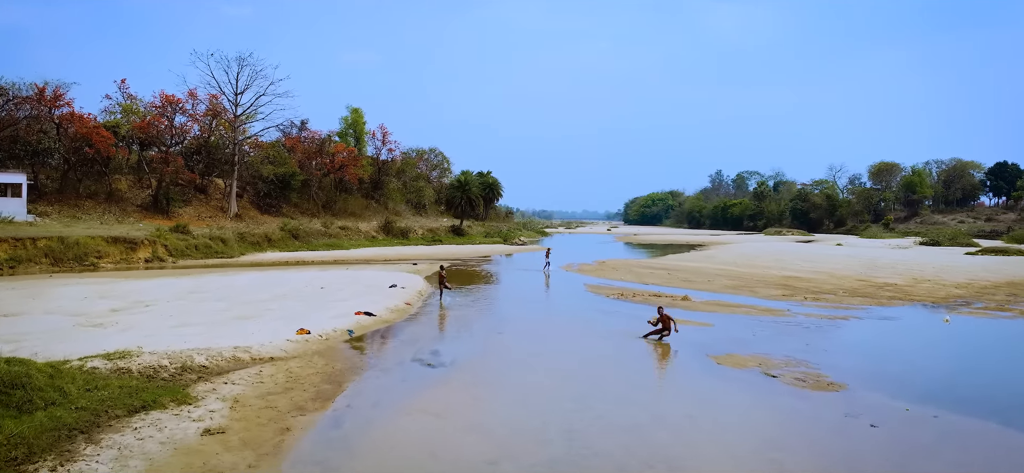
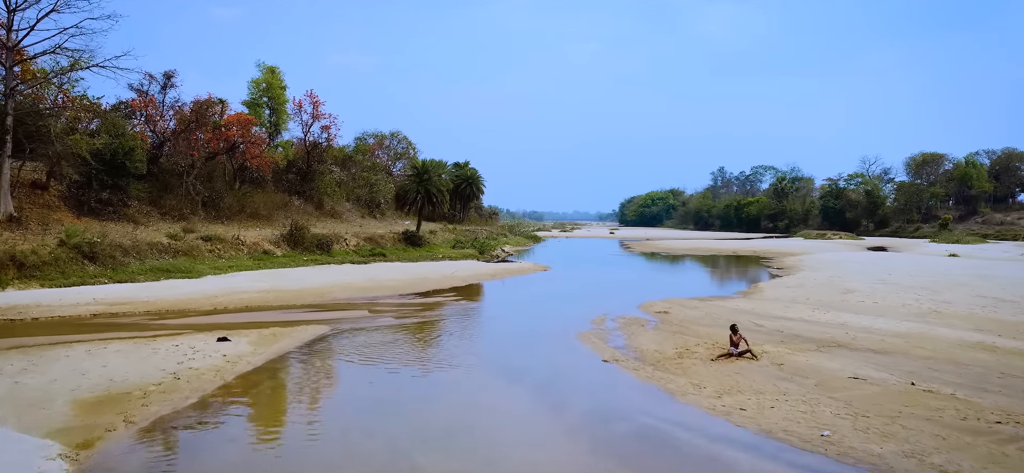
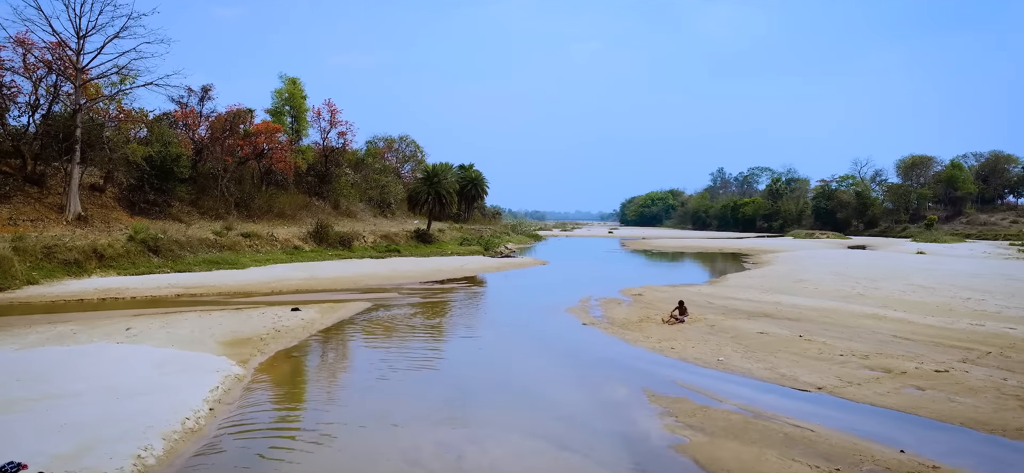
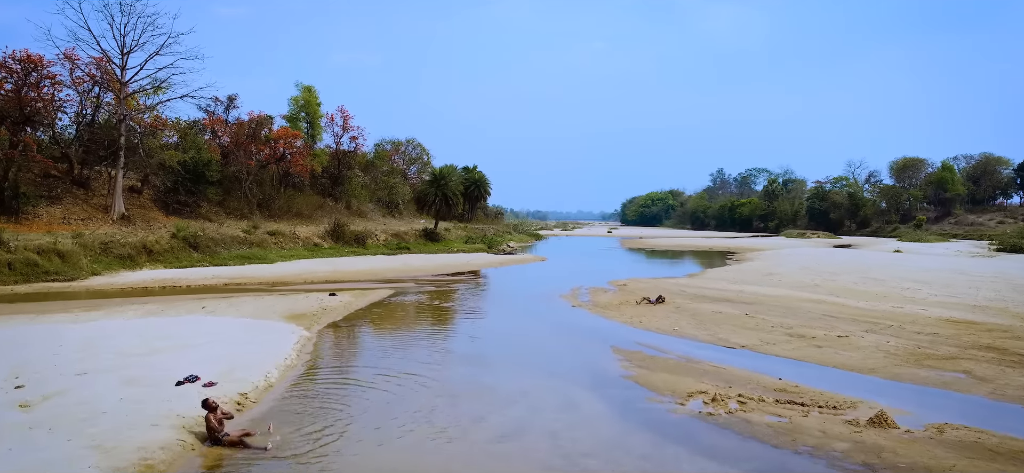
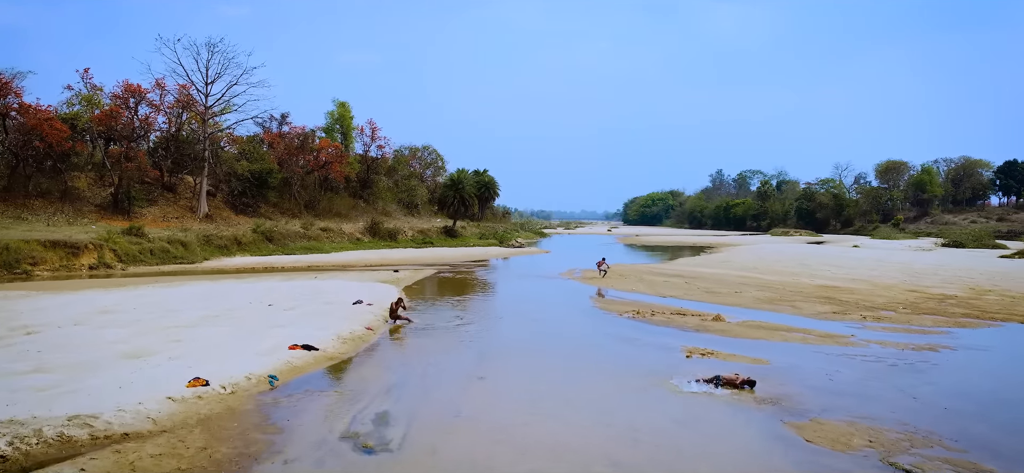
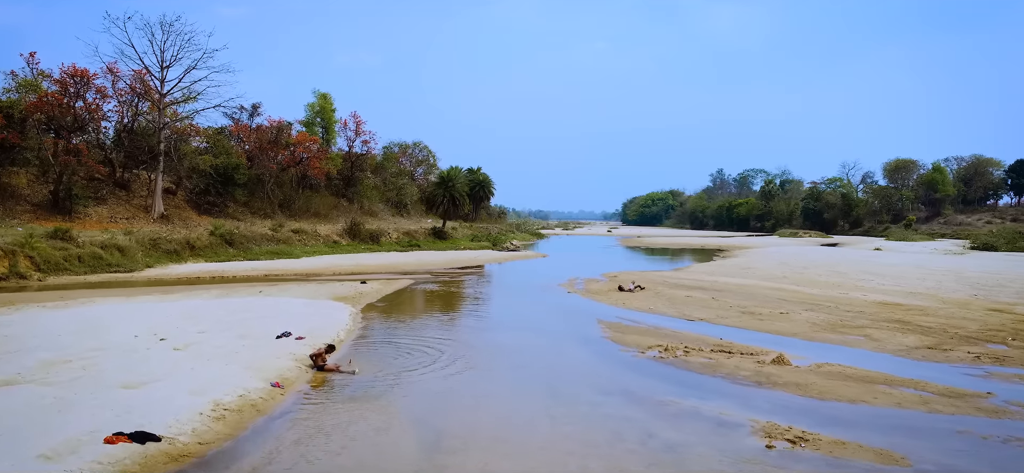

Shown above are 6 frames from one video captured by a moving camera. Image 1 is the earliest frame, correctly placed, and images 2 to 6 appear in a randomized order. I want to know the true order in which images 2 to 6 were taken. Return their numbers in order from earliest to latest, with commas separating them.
5, 6, 4, 3, 2
